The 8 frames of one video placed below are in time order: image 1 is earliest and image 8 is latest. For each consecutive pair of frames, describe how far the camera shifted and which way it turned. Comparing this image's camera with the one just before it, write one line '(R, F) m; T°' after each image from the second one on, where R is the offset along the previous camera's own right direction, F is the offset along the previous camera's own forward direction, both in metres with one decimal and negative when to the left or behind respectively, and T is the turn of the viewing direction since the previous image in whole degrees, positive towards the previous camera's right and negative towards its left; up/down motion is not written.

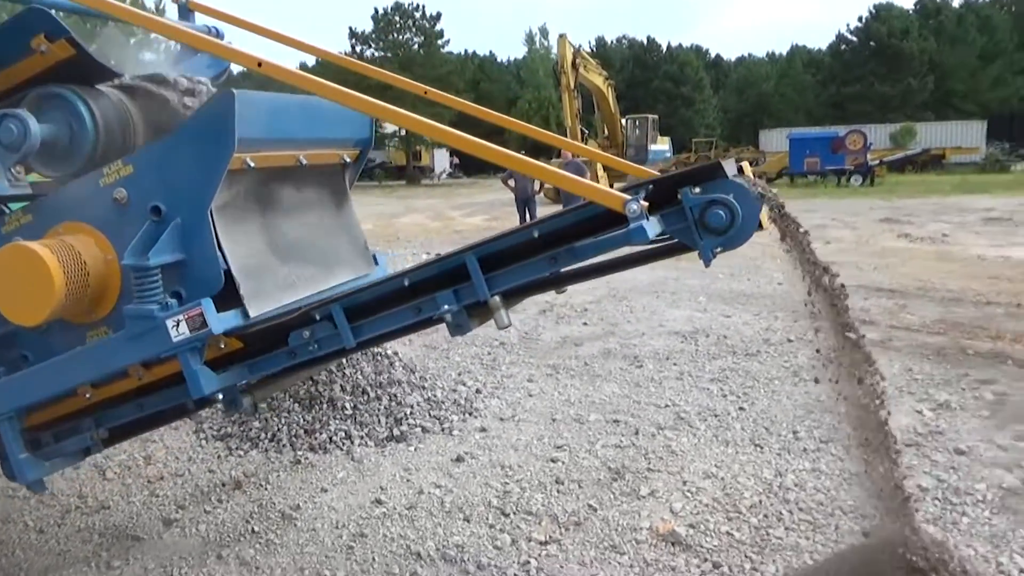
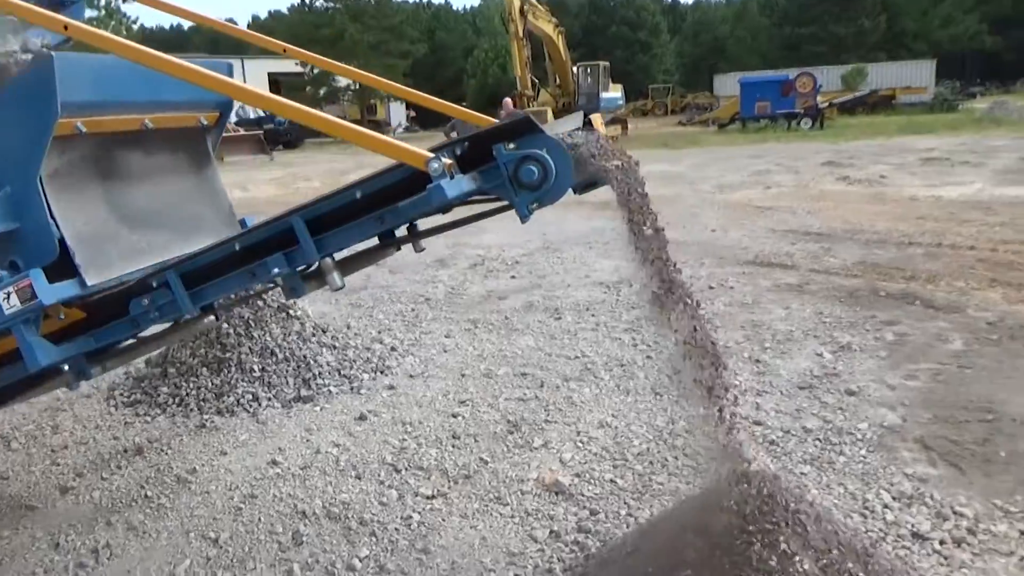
(+0.3, 0.0) m; +2°
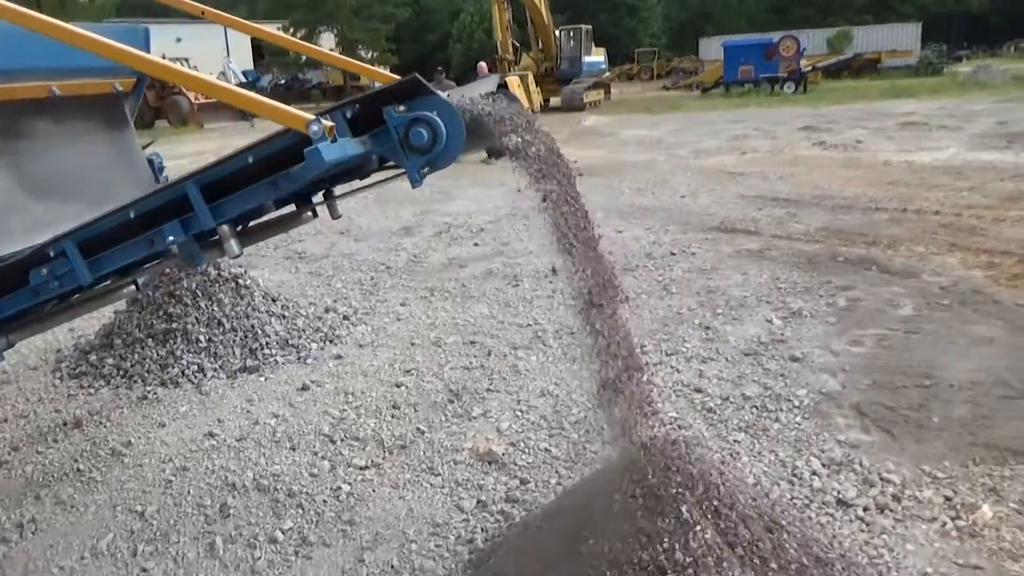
(+0.2, 0.0) m; +1°
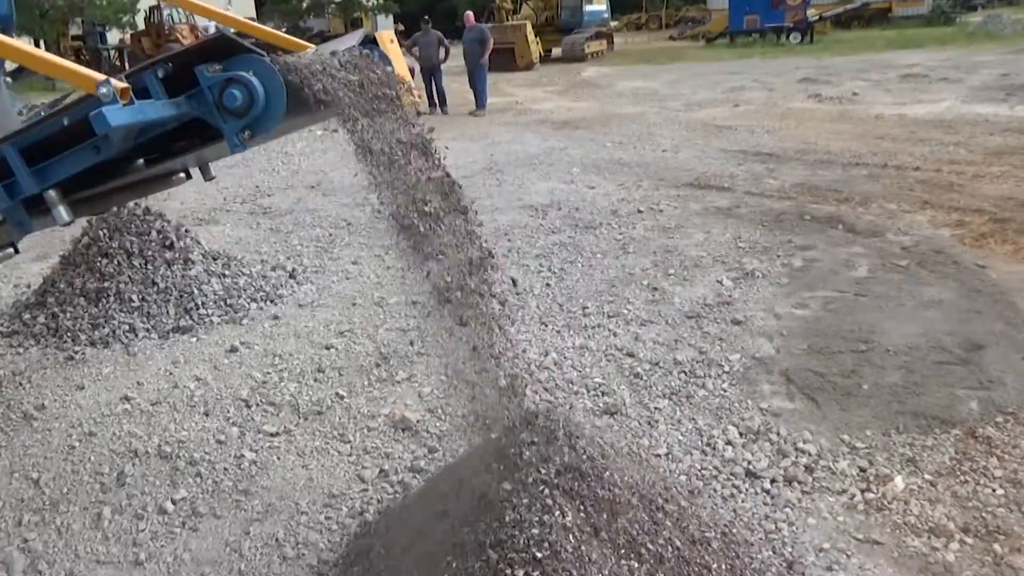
(+0.3, +0.1) m; 0°
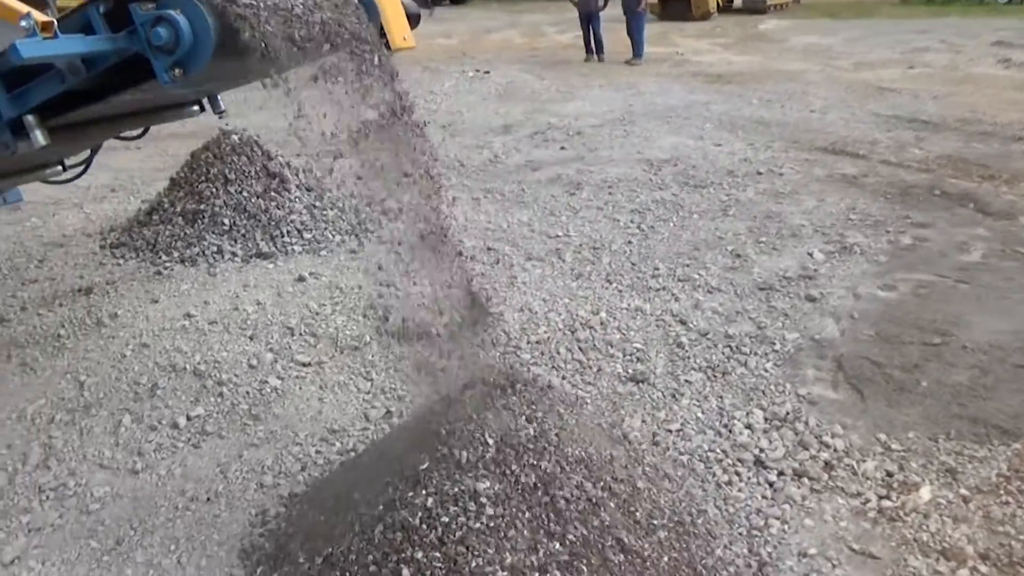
(+0.4, +0.1) m; -10°
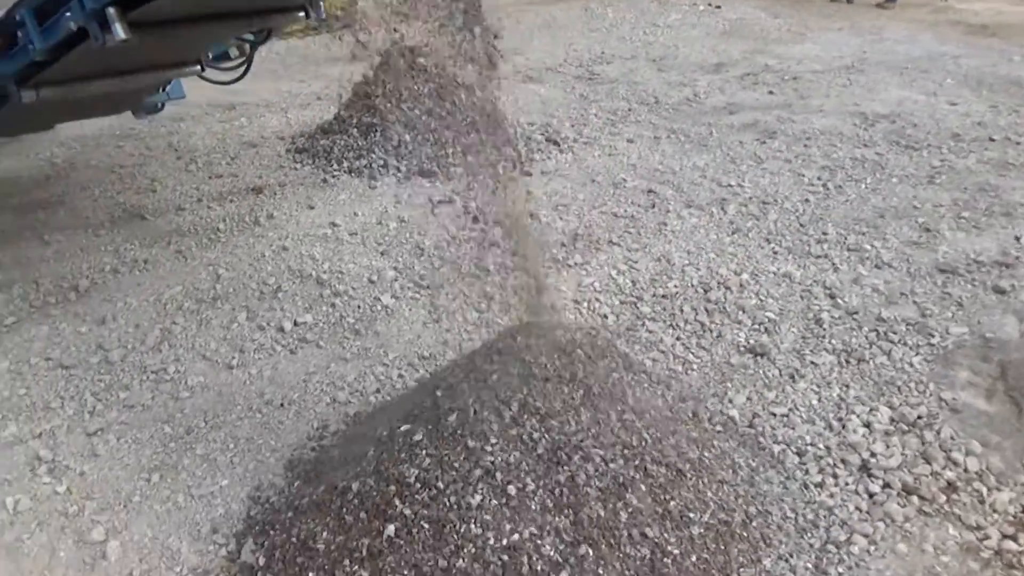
(+0.3, +0.2) m; -13°
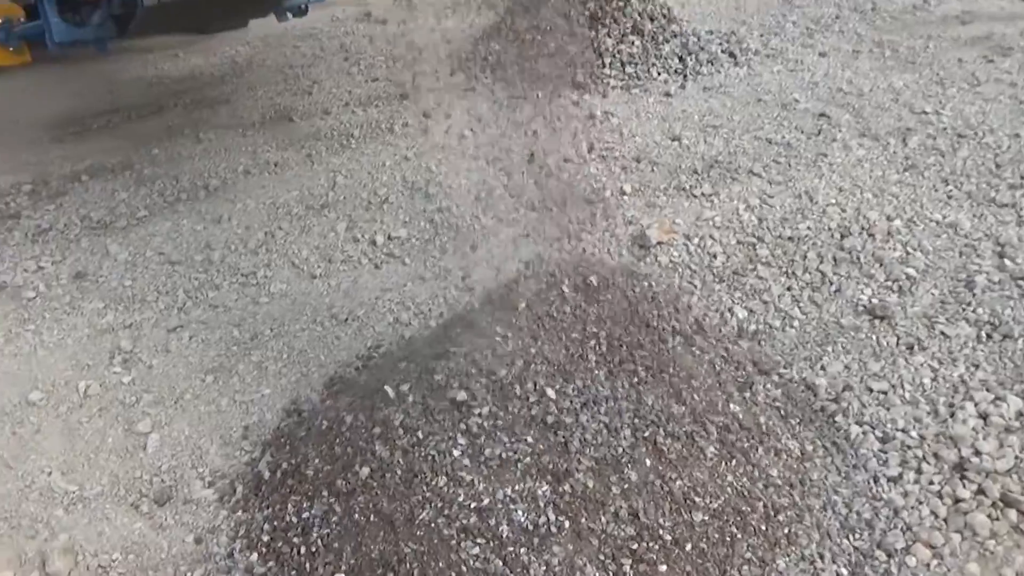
(+0.4, +0.2) m; -15°
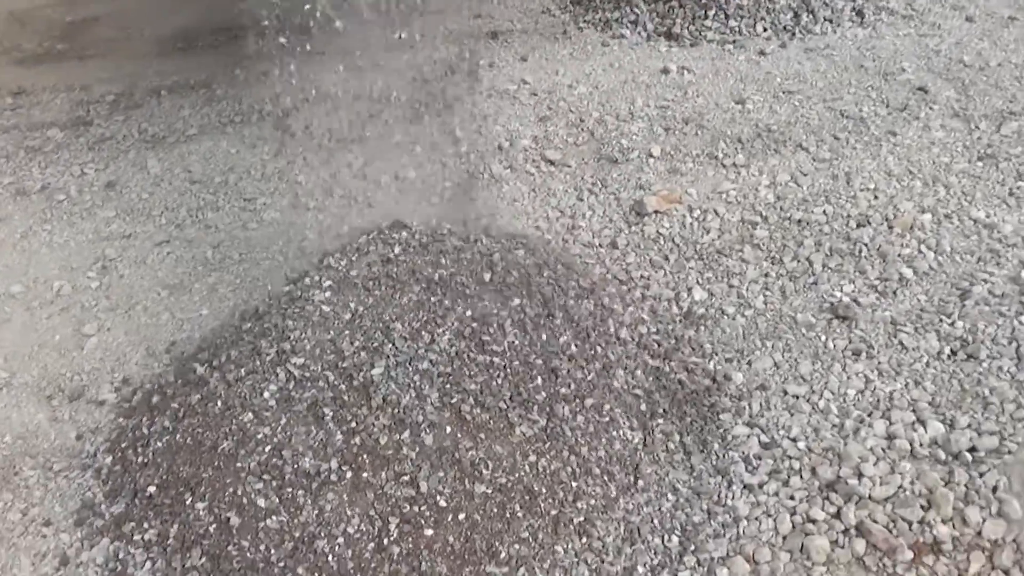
(+0.6, +0.1) m; -12°
